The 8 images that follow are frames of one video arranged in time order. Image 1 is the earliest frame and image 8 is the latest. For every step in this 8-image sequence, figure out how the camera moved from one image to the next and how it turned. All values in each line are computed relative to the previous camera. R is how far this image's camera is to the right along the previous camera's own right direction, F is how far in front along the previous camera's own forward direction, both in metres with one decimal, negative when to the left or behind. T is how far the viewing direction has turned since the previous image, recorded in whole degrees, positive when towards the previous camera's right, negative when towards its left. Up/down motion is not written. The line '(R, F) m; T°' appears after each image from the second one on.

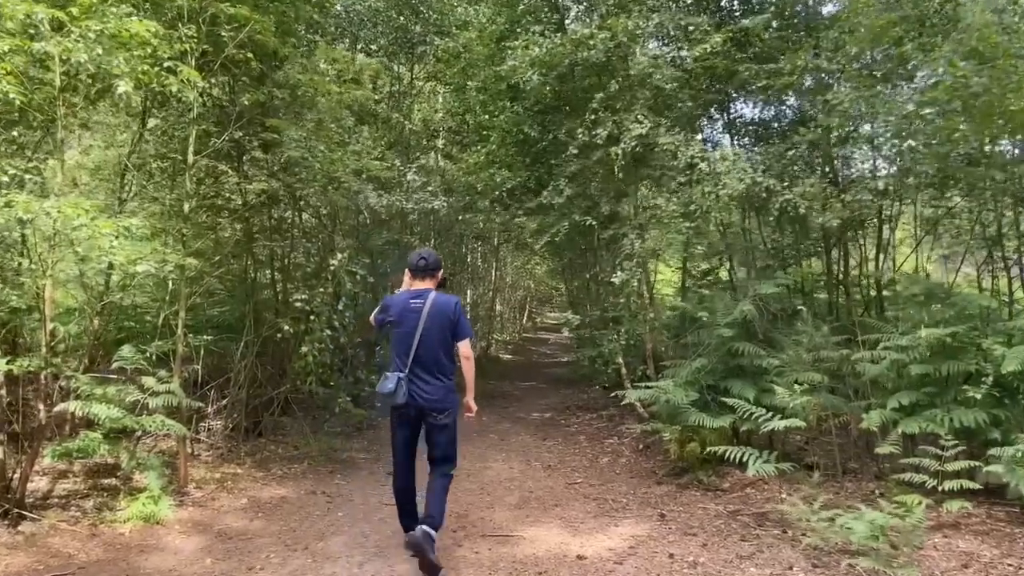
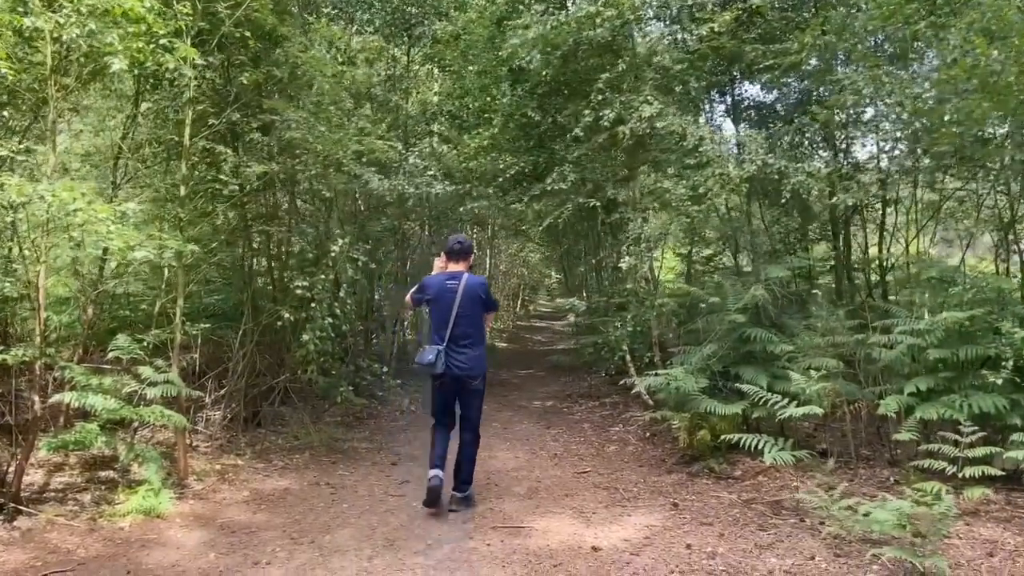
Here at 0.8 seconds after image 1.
(-0.1, +0.1) m; +1°
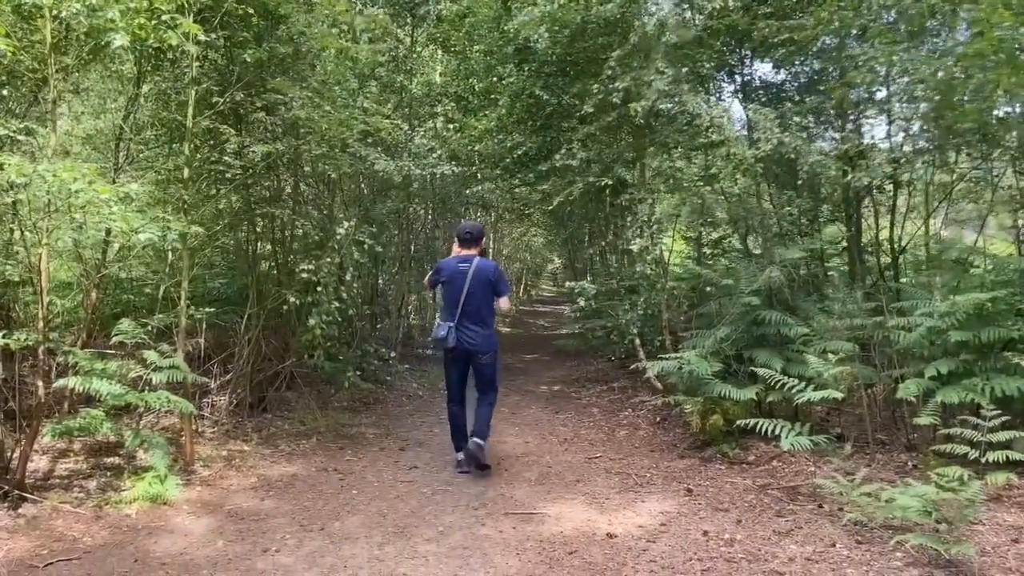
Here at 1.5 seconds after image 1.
(-0.1, +0.1) m; 0°
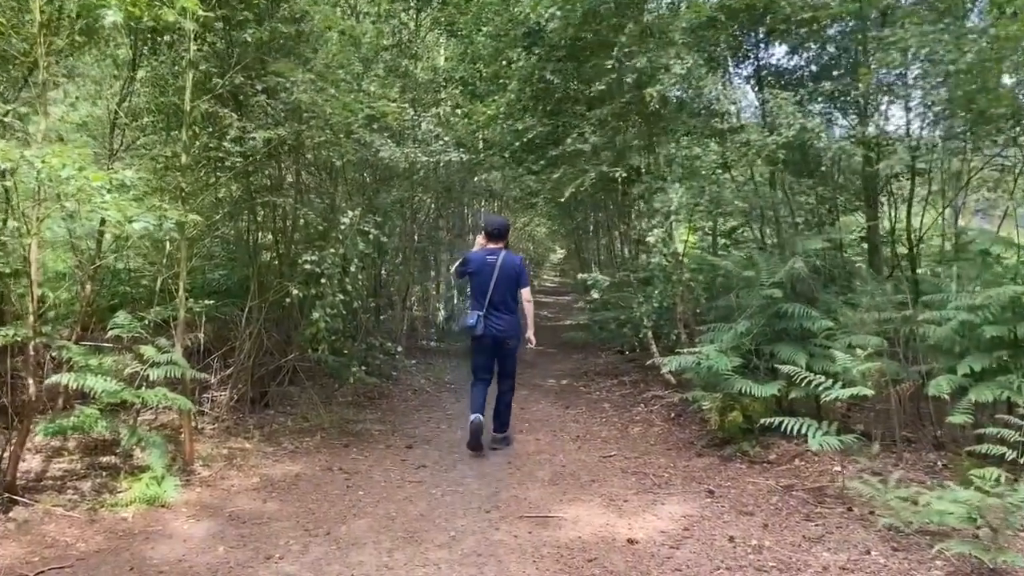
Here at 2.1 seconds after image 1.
(-0.1, +0.2) m; 0°
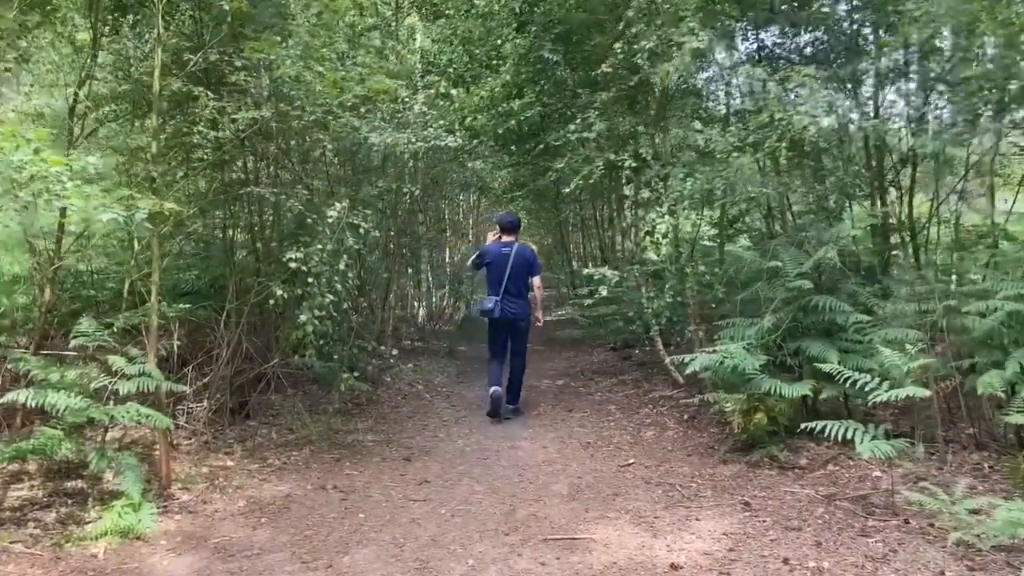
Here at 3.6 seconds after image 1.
(-0.2, +0.5) m; +2°
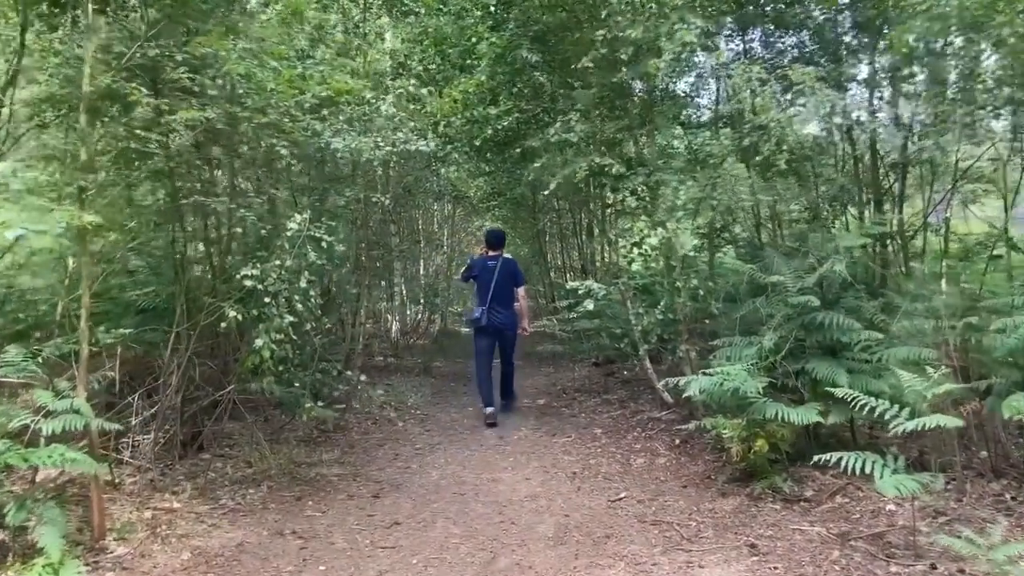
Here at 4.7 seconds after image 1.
(0.0, +0.5) m; +2°
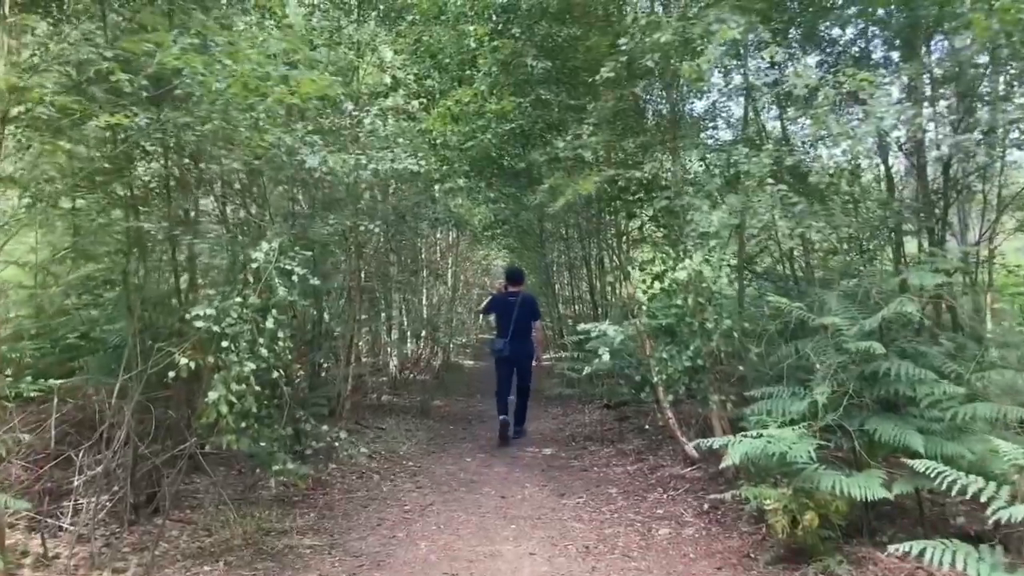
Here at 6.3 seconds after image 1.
(0.0, +0.8) m; 0°
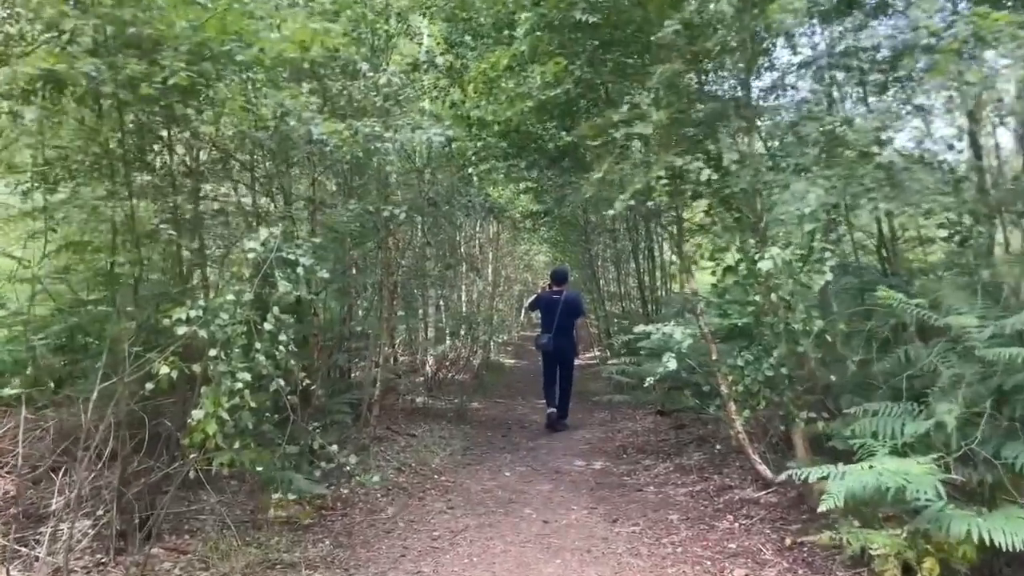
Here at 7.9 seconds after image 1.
(0.0, +0.8) m; -3°
